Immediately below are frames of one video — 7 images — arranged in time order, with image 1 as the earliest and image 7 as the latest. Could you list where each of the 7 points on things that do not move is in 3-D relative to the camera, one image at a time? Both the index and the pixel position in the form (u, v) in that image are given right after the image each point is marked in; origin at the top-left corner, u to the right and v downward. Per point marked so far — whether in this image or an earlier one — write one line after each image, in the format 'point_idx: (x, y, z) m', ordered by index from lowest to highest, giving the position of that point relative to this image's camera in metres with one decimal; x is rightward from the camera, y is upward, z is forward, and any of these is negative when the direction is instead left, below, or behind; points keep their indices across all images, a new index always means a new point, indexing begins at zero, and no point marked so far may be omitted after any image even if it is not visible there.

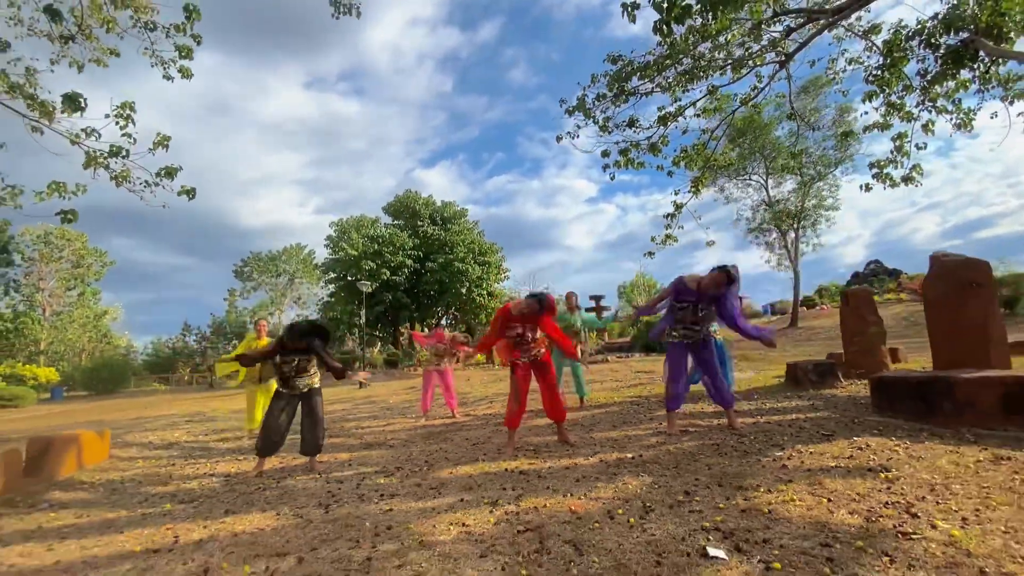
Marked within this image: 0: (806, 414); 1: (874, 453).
0: (+2.9, -1.3, +5.7) m
1: (+2.5, -1.1, +3.9) m
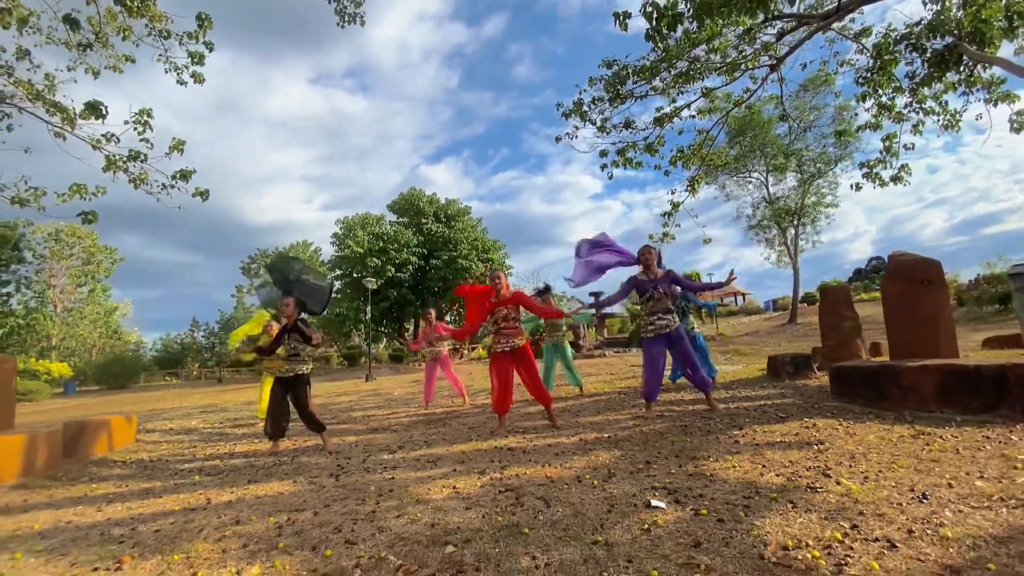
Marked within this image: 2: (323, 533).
0: (+2.9, -1.2, +6.2) m
1: (+2.4, -1.1, +4.4) m
2: (-1.0, -1.3, +3.1) m
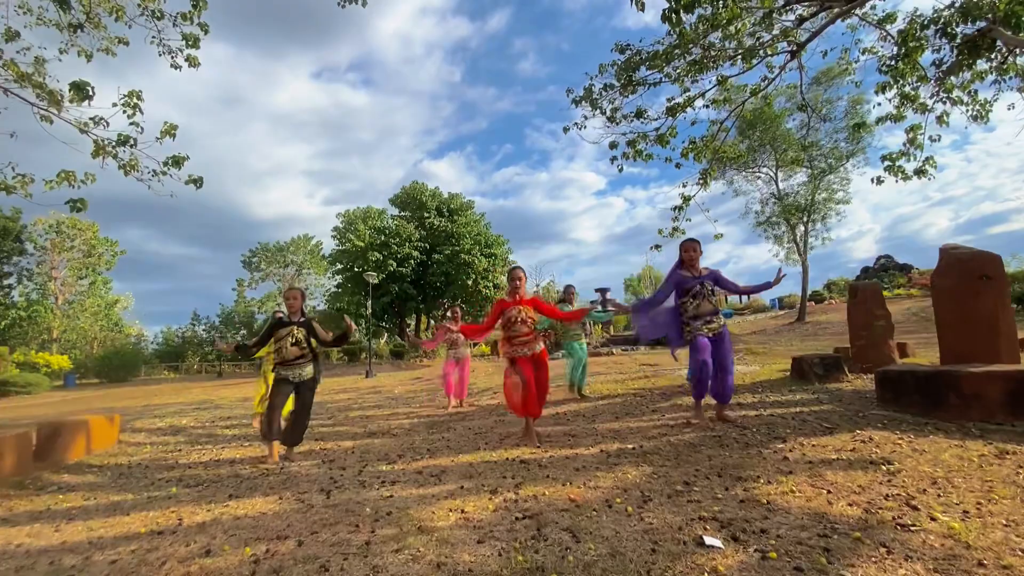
0: (+3.0, -1.2, +5.7) m
1: (+2.5, -1.1, +3.9) m
2: (-0.9, -1.3, +2.6) m
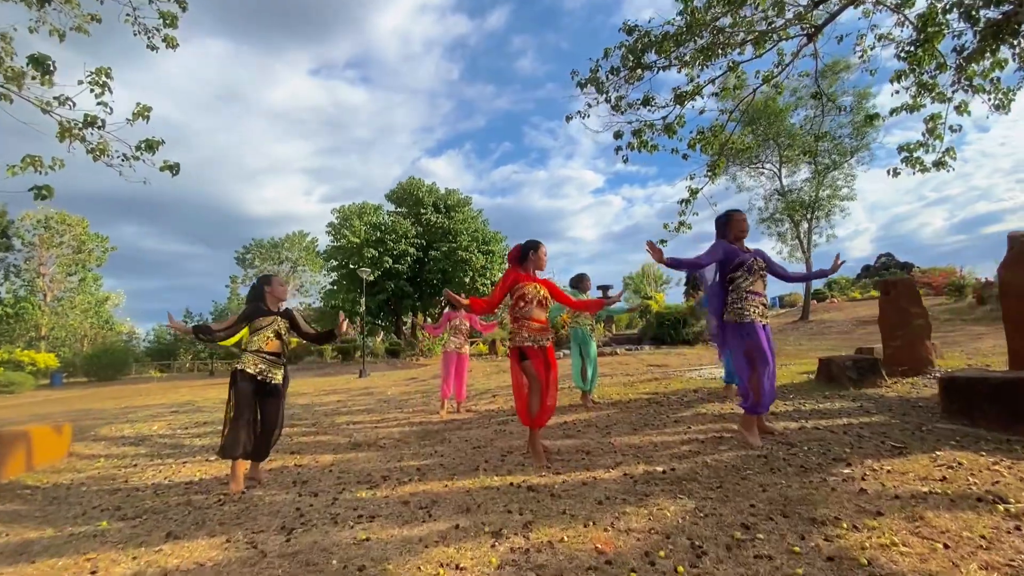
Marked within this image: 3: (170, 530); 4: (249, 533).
0: (+3.0, -1.1, +5.0) m
1: (+2.5, -1.0, +3.1) m
2: (-0.9, -1.2, +1.8) m
3: (-2.0, -1.4, +3.3) m
4: (-1.4, -1.3, +3.1) m
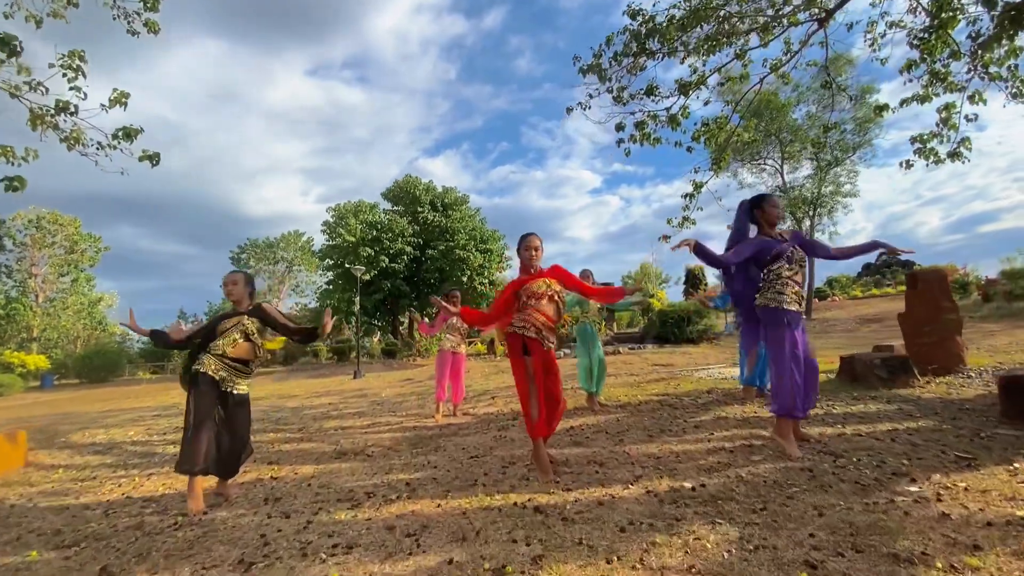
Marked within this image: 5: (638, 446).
0: (+3.0, -1.0, +4.4) m
1: (+2.5, -0.9, +2.6) m
2: (-0.8, -1.1, +1.2) m
3: (-2.0, -1.3, +2.8) m
4: (-1.4, -1.3, +2.6) m
5: (+1.0, -1.2, +4.4) m
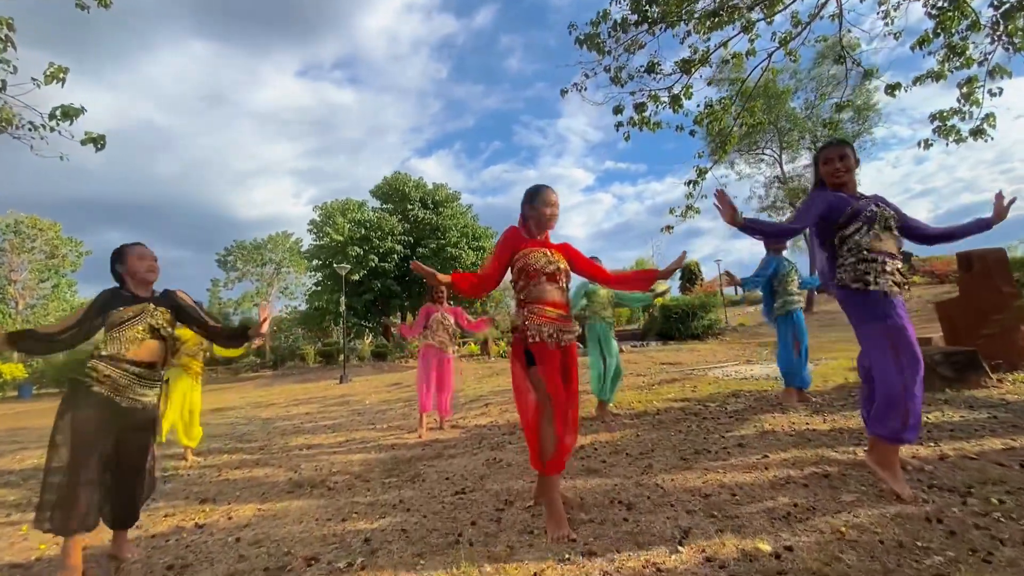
0: (+3.0, -0.9, +3.4) m
1: (+2.5, -0.8, +1.6) m
2: (-0.8, -1.1, +0.2) m
3: (-2.0, -1.3, +1.7) m
4: (-1.4, -1.2, +1.5) m
5: (+0.9, -1.1, +3.3) m
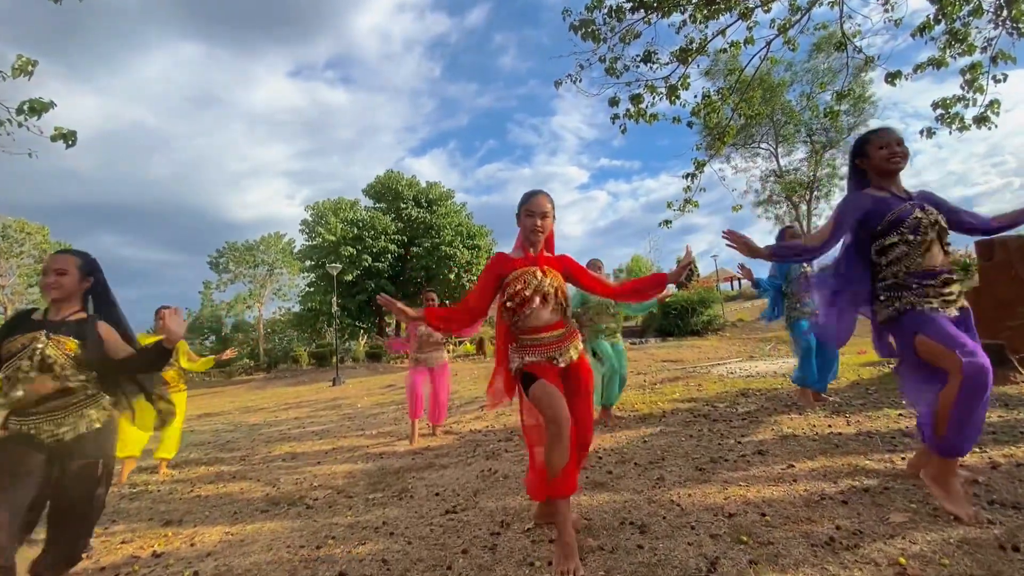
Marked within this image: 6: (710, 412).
0: (+3.0, -0.8, +3.1) m
1: (+2.5, -0.7, +1.2) m
2: (-0.8, -1.0, -0.2) m
3: (-2.0, -1.3, +1.3) m
4: (-1.4, -1.2, +1.1) m
5: (+0.9, -1.1, +3.0) m
6: (+1.8, -1.1, +5.2) m
